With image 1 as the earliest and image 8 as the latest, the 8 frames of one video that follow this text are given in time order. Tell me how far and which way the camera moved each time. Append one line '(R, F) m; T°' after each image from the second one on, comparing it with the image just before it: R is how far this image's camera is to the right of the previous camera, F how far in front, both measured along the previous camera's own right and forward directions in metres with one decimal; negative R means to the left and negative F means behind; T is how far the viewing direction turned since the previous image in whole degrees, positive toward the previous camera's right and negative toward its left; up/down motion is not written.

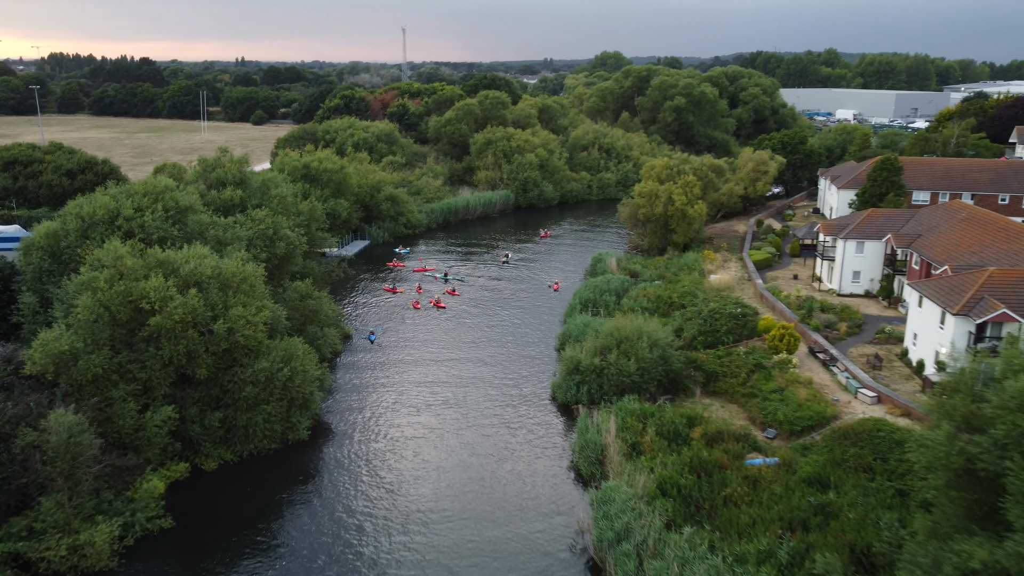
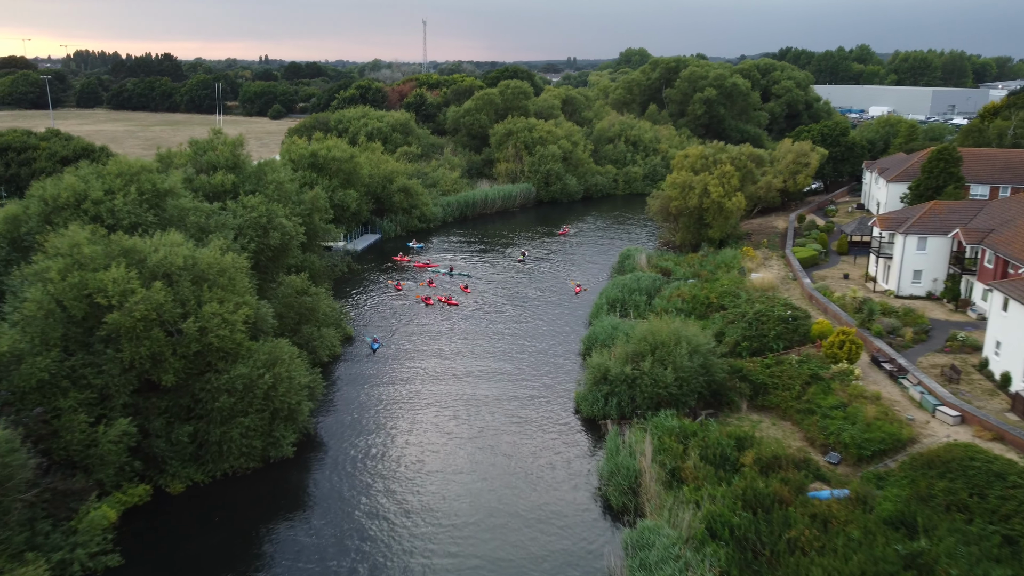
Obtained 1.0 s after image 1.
(+0.1, +4.5) m; -1°
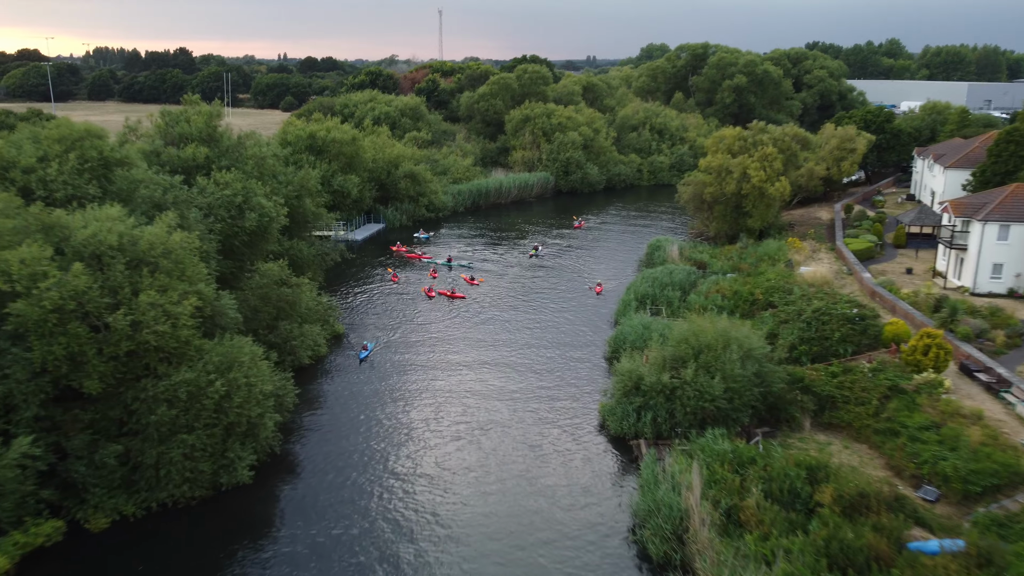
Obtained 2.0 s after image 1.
(+0.1, +5.4) m; -1°
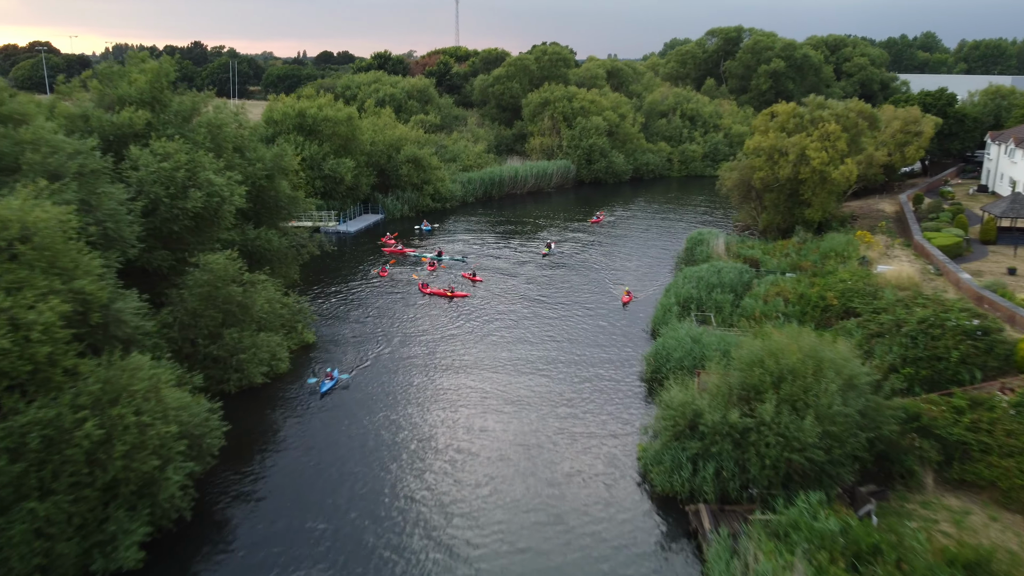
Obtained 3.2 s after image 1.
(+0.2, +6.9) m; -1°
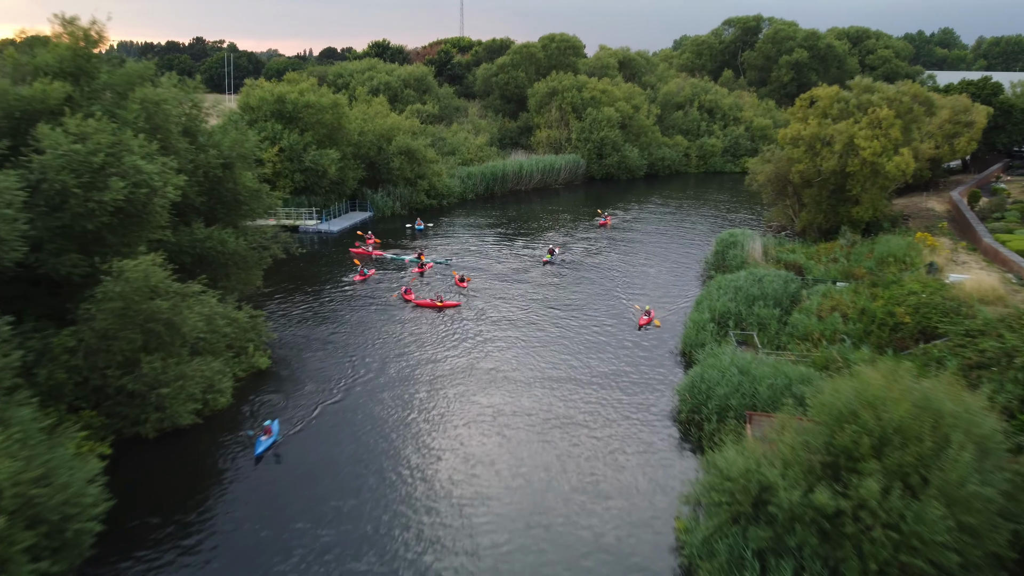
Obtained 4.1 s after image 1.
(+0.2, +5.2) m; 0°
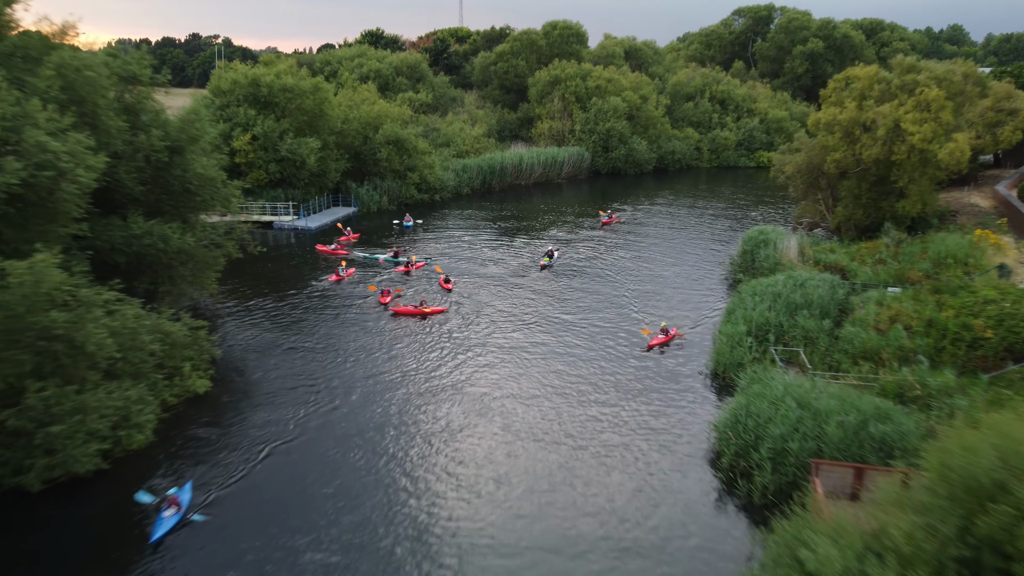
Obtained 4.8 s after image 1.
(+0.1, +4.2) m; 0°
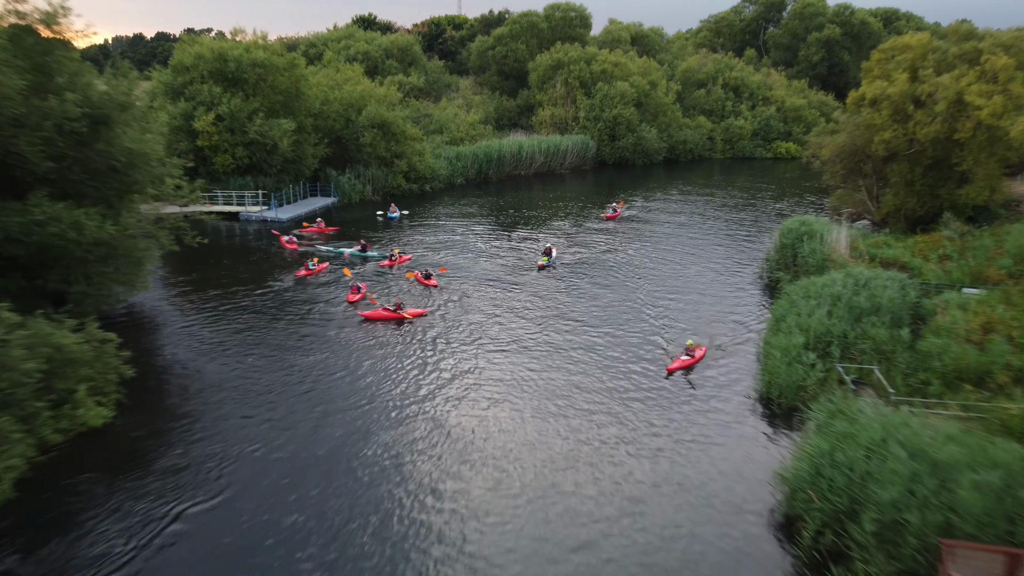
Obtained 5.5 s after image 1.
(+0.1, +4.3) m; 0°
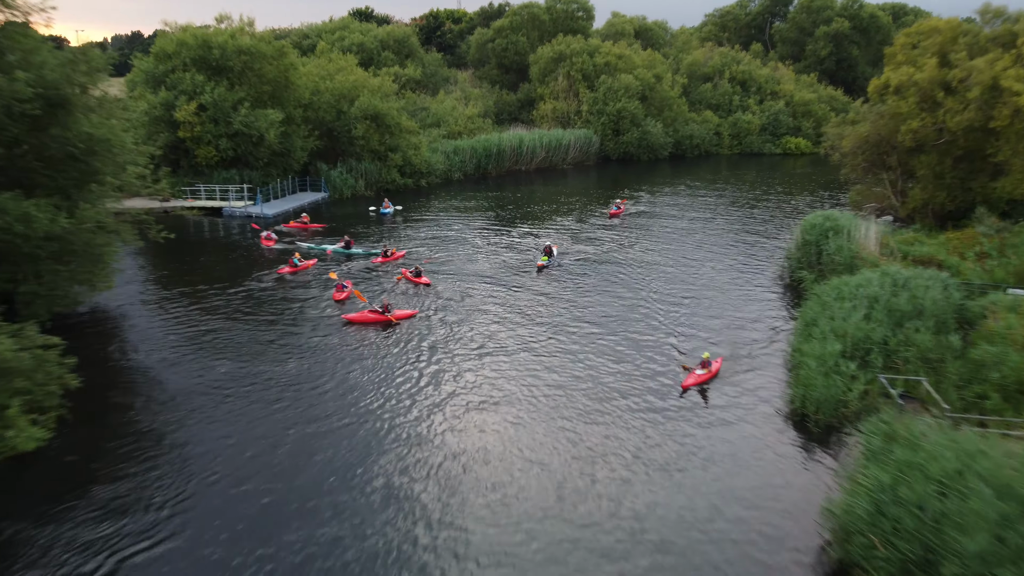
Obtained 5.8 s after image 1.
(0.0, +1.9) m; 0°
